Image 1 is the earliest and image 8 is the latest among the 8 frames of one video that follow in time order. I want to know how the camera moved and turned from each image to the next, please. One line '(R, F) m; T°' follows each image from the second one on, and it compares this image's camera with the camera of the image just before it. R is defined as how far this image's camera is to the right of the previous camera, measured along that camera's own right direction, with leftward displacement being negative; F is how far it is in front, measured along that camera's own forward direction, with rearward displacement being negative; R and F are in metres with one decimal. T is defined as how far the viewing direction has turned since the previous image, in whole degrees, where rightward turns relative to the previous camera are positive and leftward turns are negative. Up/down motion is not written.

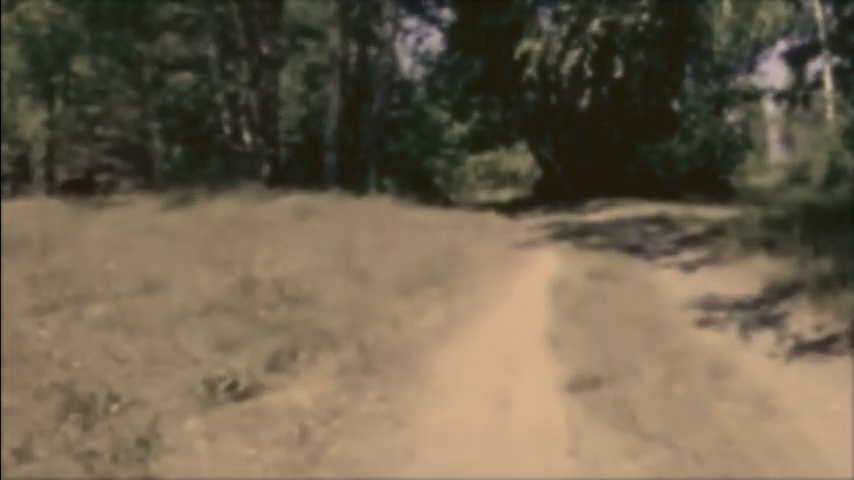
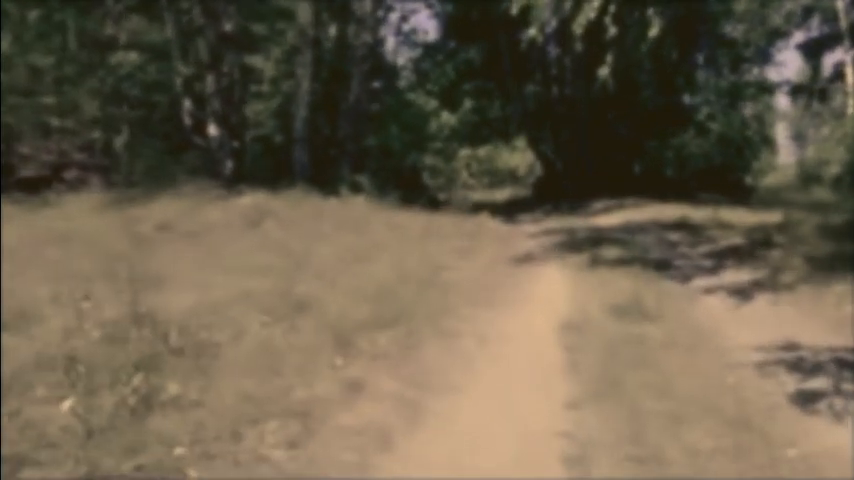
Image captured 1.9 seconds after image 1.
(+0.3, +4.2) m; 0°
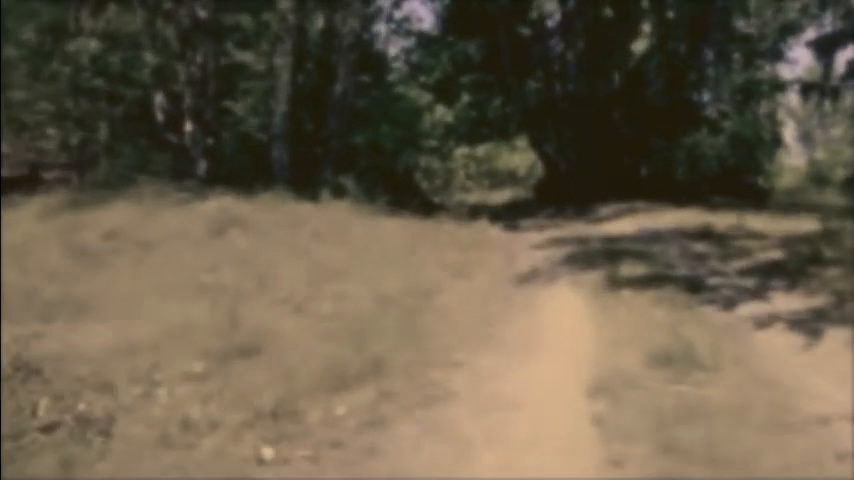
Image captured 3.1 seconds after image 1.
(+0.1, +2.6) m; 0°
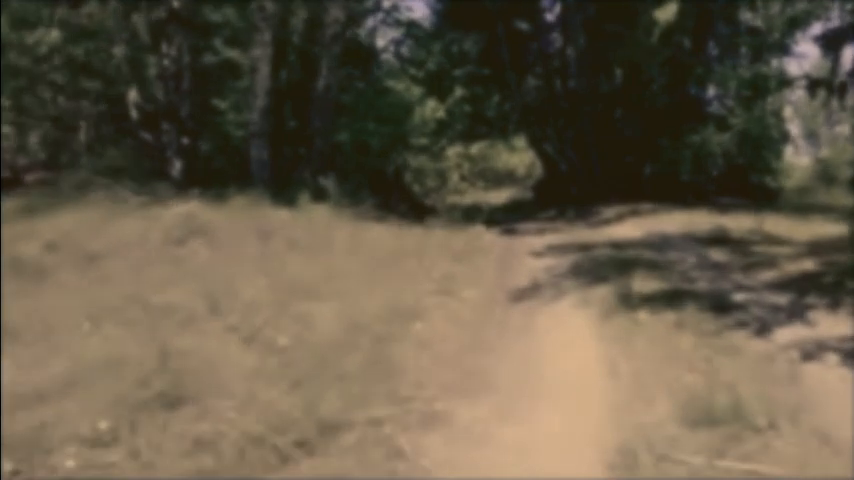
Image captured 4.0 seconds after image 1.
(+0.1, +1.8) m; 0°
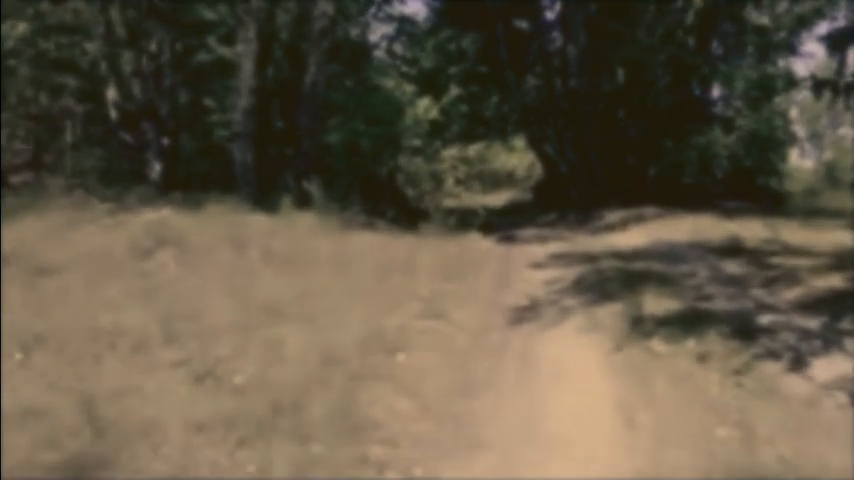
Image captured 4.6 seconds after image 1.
(+0.1, +1.3) m; 0°
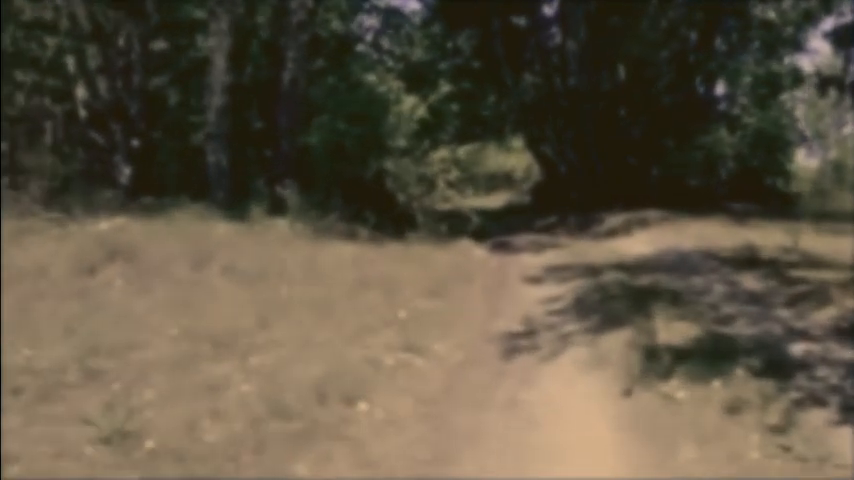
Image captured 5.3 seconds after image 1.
(+0.1, +1.6) m; 0°
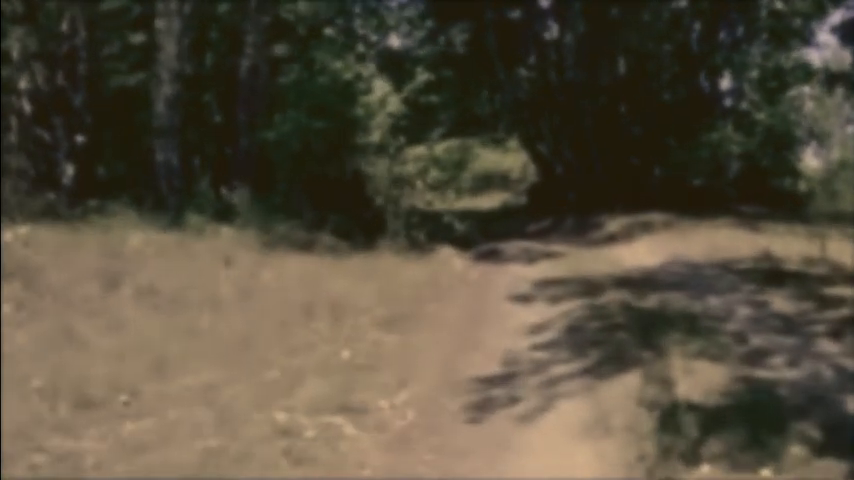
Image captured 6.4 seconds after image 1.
(+0.3, +2.3) m; 0°
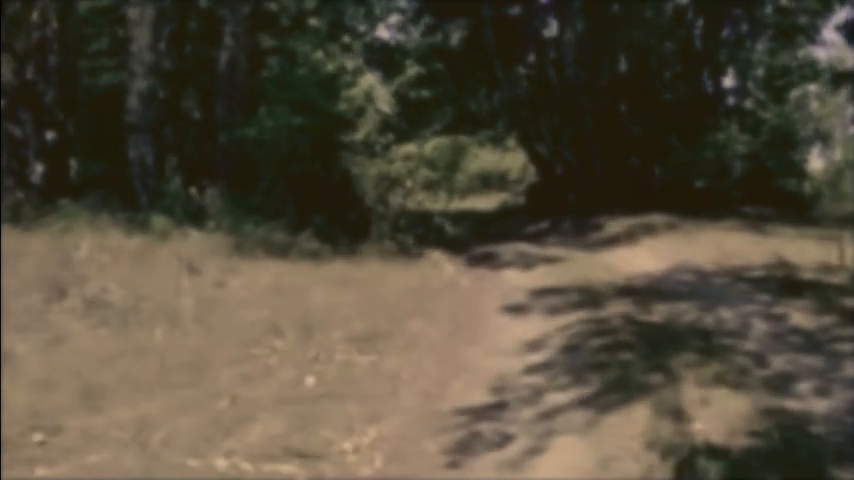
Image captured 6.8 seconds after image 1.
(+0.1, +1.1) m; 0°
